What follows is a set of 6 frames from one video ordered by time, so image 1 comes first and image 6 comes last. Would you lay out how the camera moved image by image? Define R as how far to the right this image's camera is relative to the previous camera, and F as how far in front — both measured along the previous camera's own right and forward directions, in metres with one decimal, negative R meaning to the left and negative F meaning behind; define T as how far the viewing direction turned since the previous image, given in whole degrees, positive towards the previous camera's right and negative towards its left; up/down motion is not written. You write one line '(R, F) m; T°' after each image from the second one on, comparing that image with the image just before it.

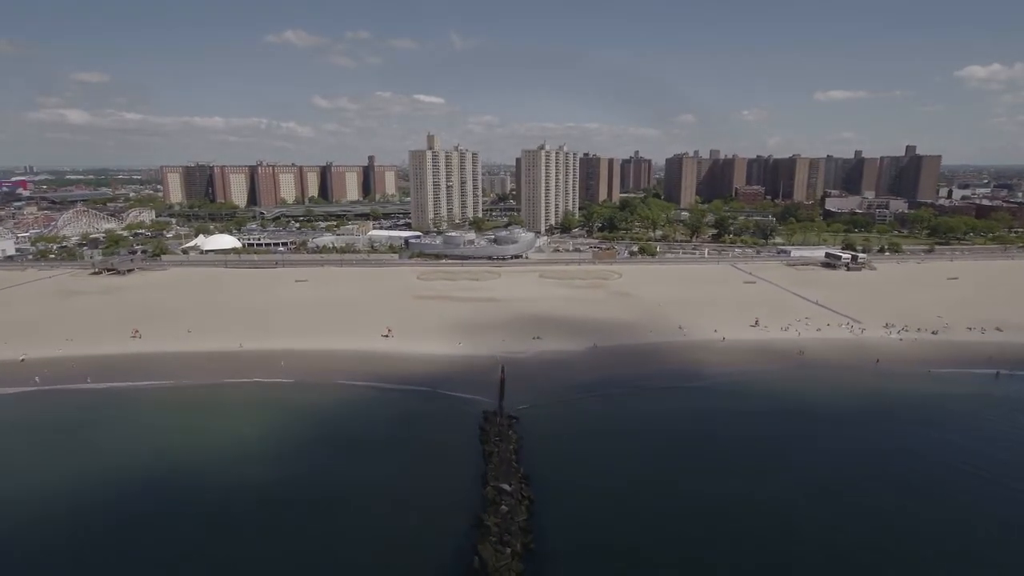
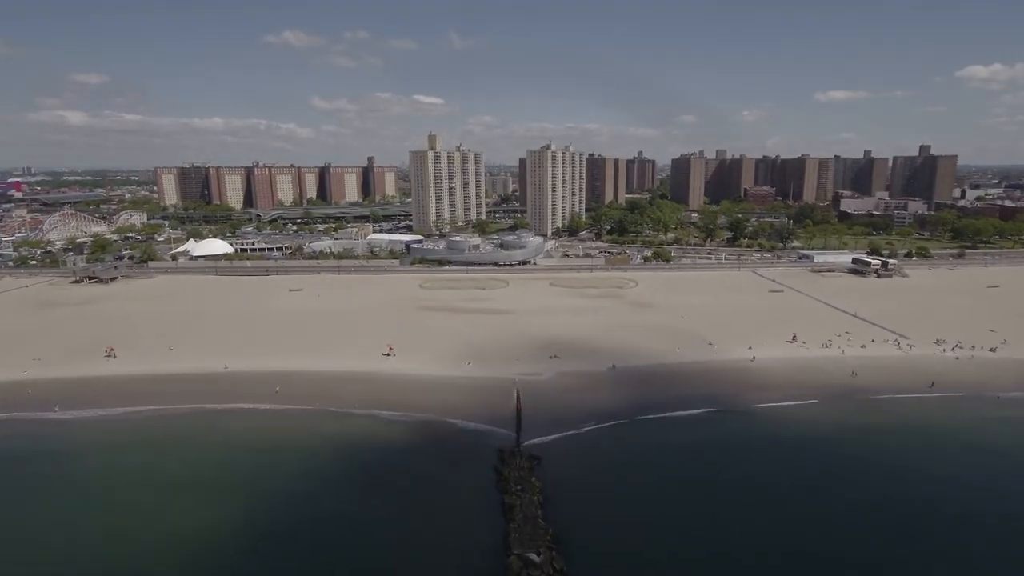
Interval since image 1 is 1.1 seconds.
(-0.6, +2.4) m; 0°
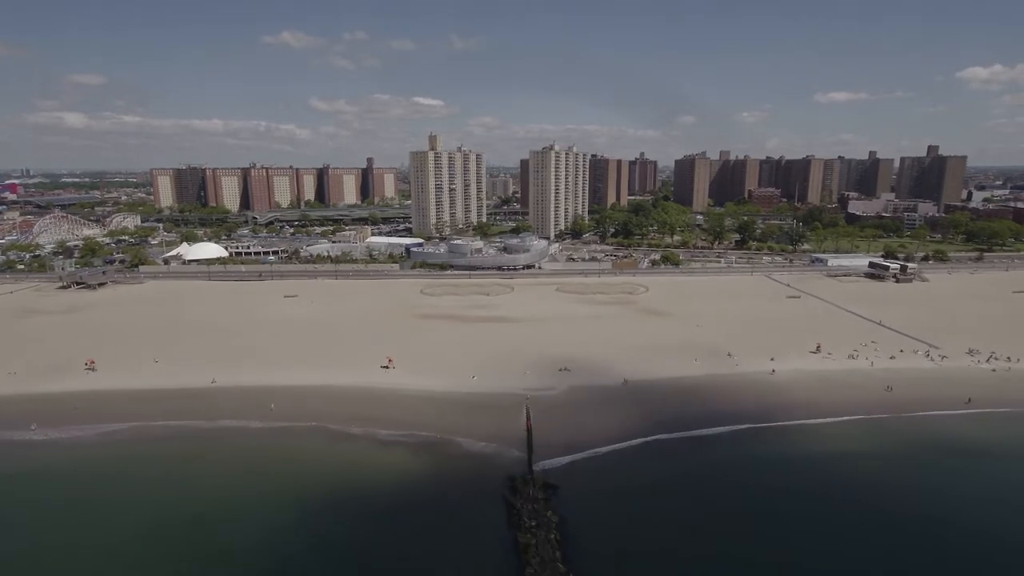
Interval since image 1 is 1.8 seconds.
(-0.3, +1.4) m; 0°
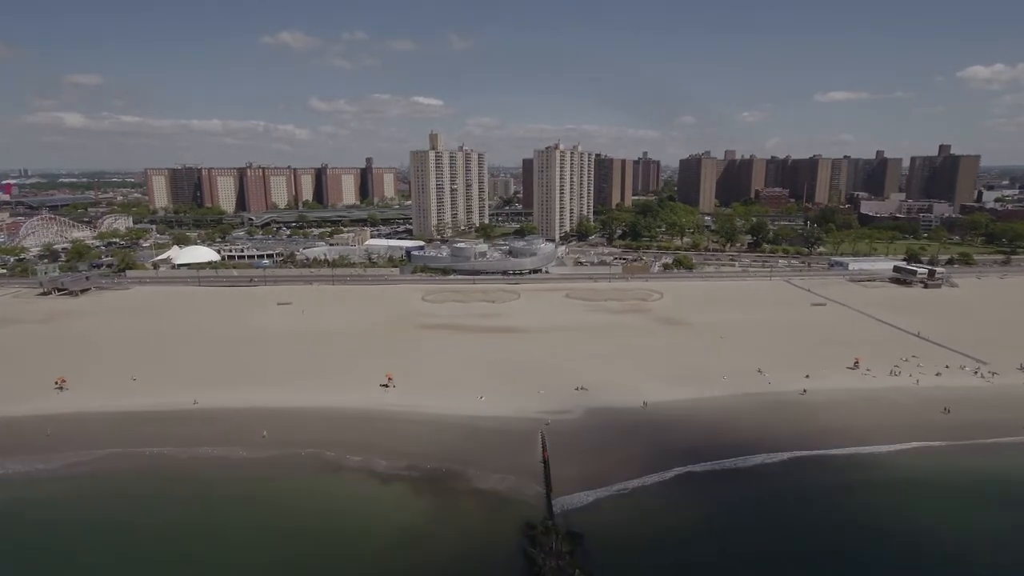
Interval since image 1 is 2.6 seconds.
(-0.4, +1.9) m; 0°
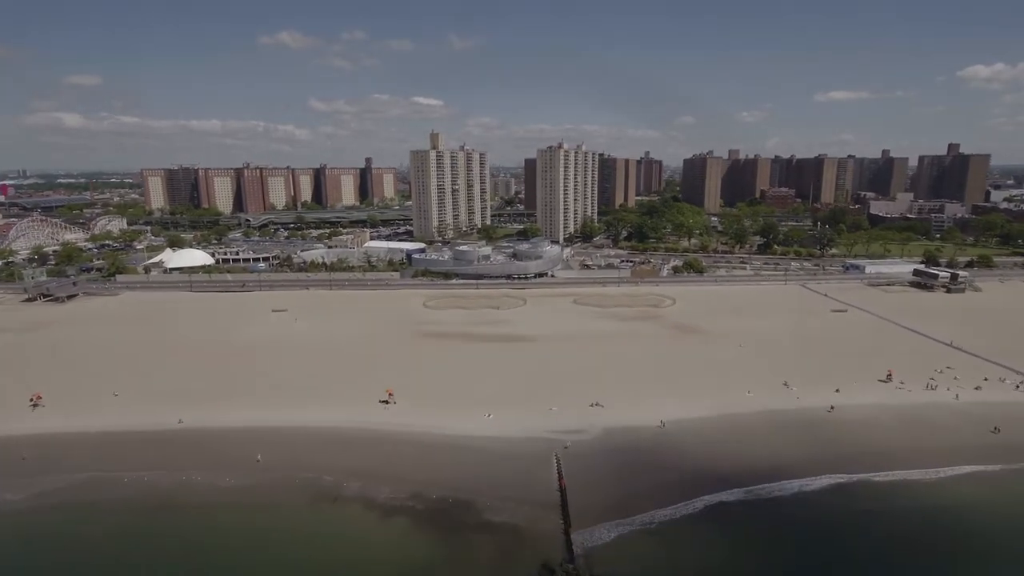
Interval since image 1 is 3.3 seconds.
(-0.3, +1.3) m; 0°
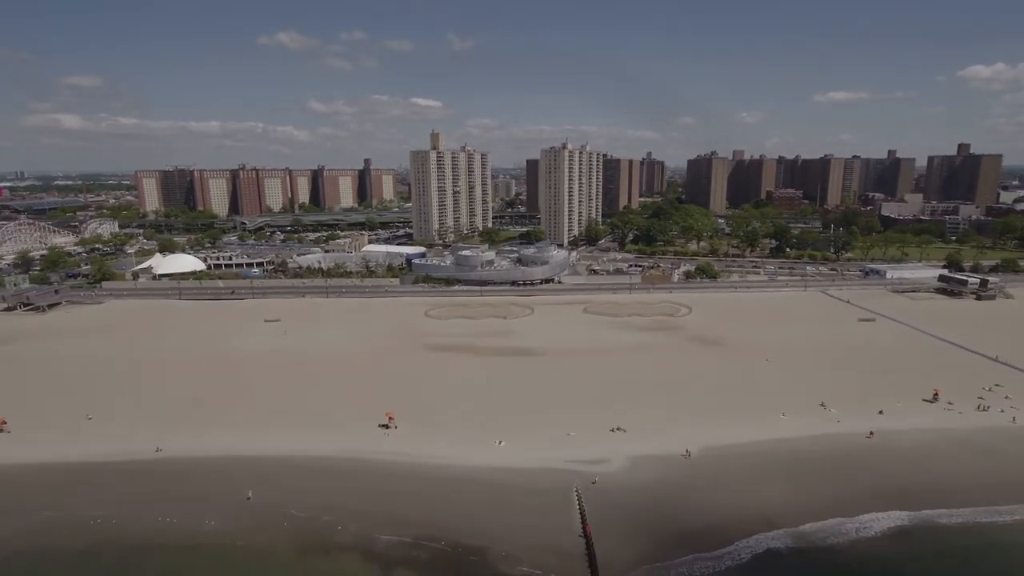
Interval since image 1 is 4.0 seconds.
(-0.4, +1.7) m; 0°
